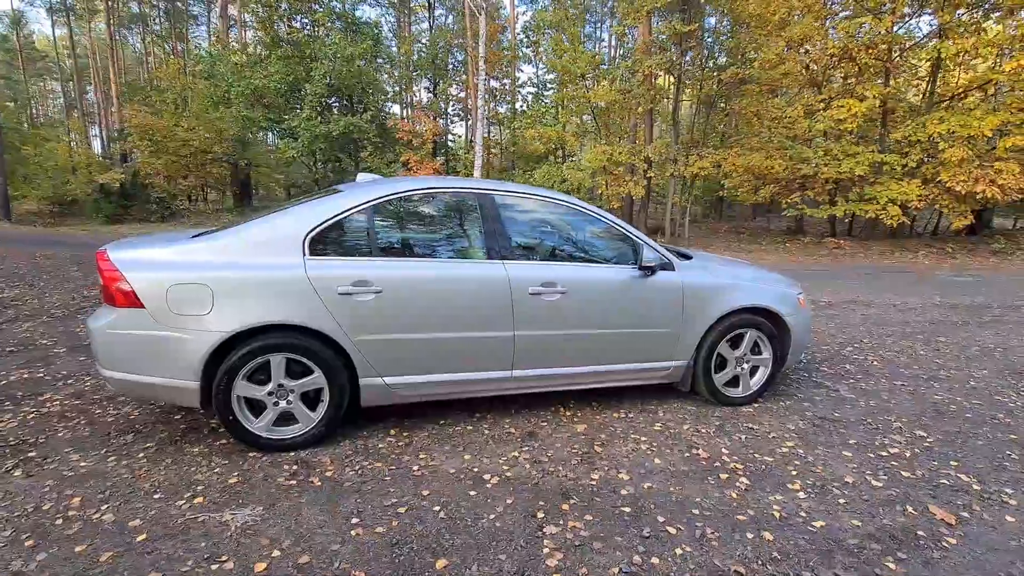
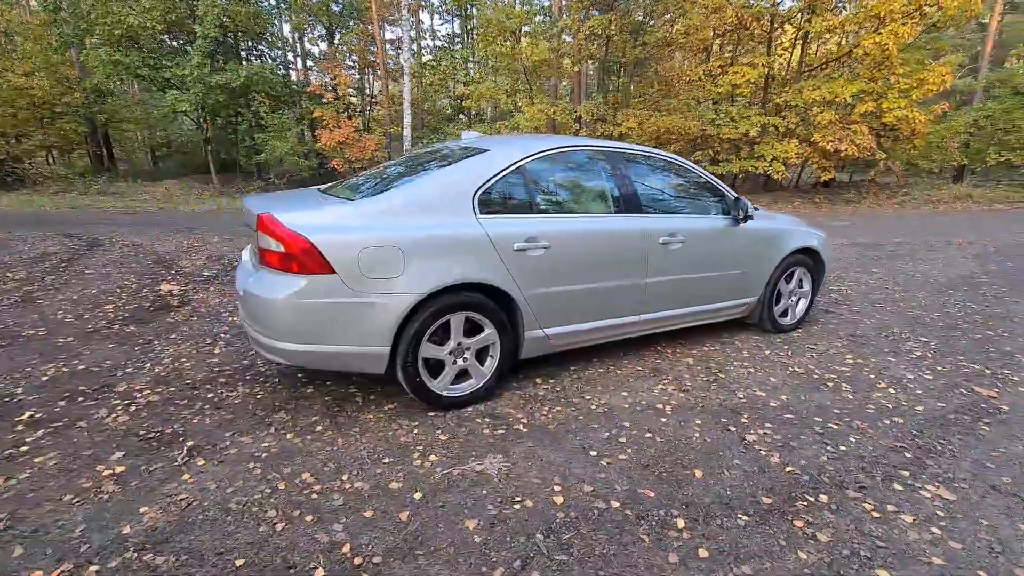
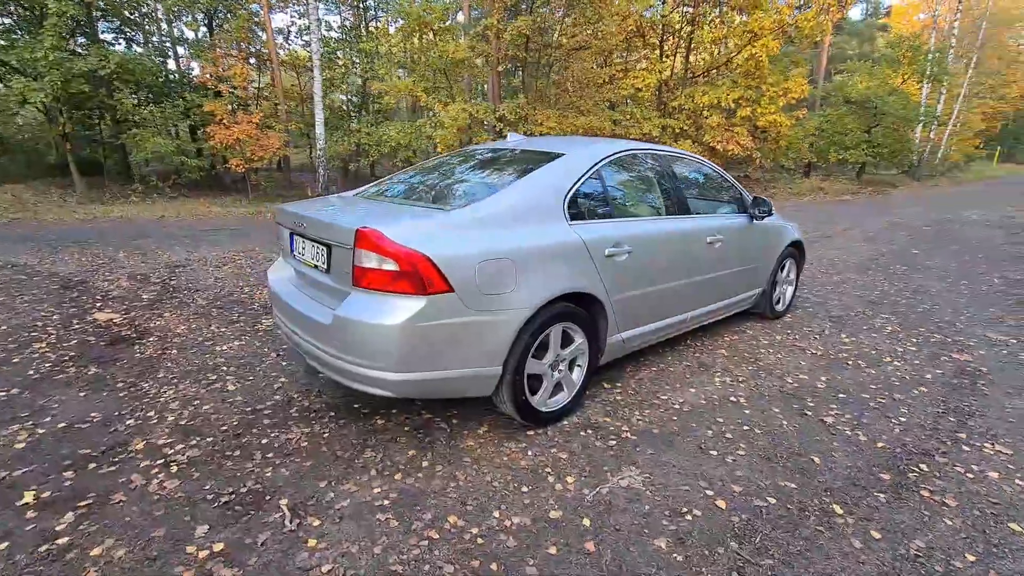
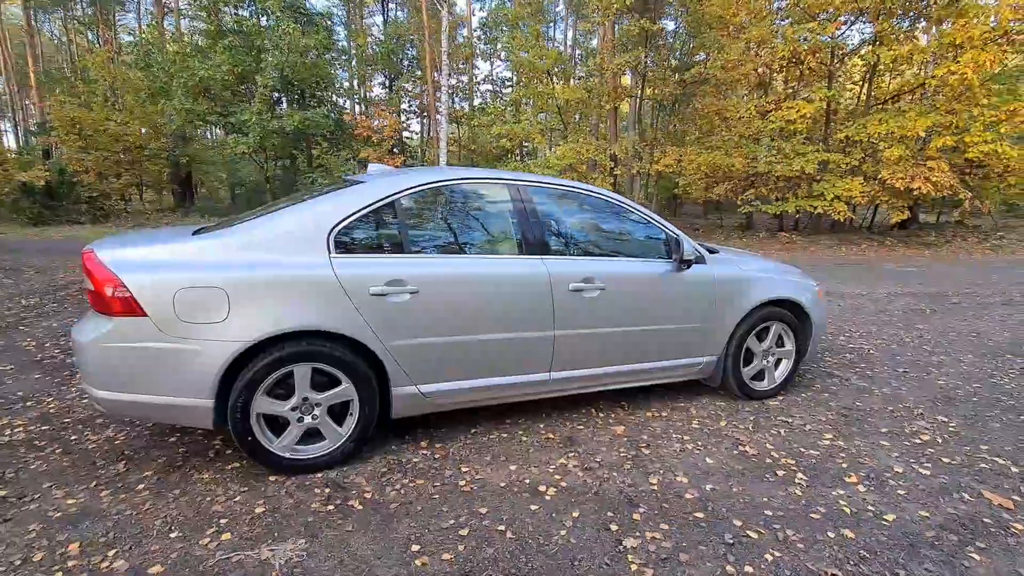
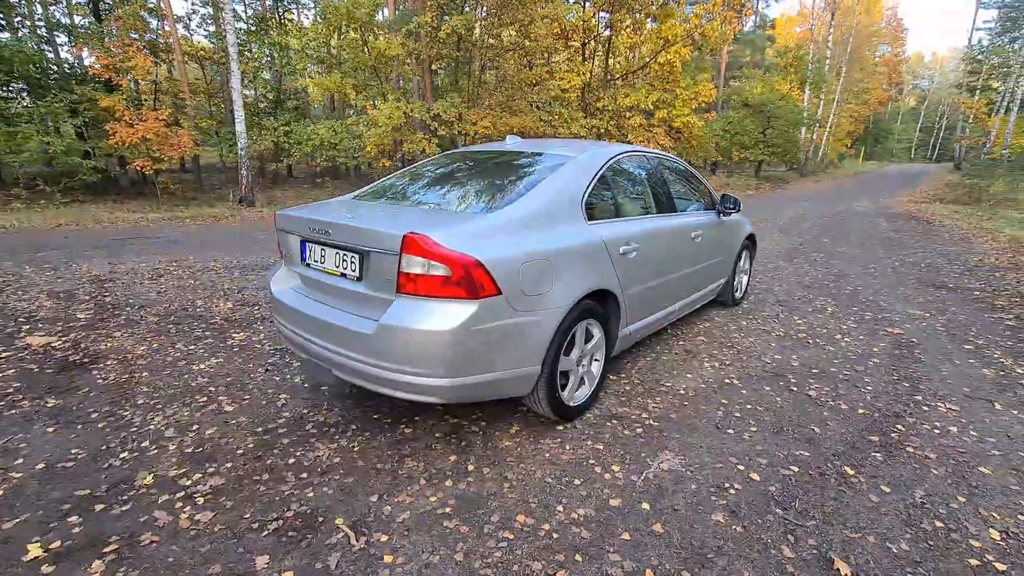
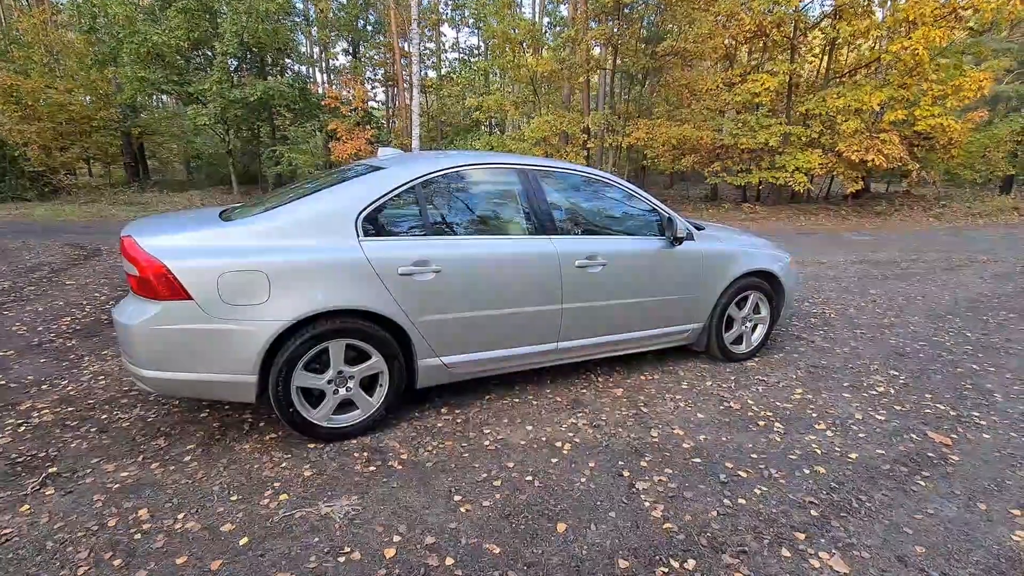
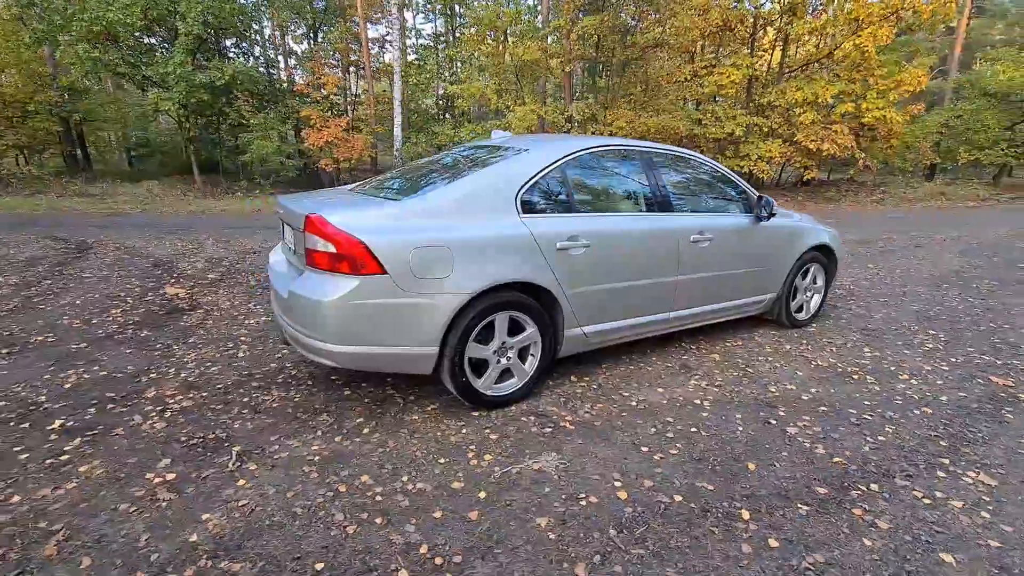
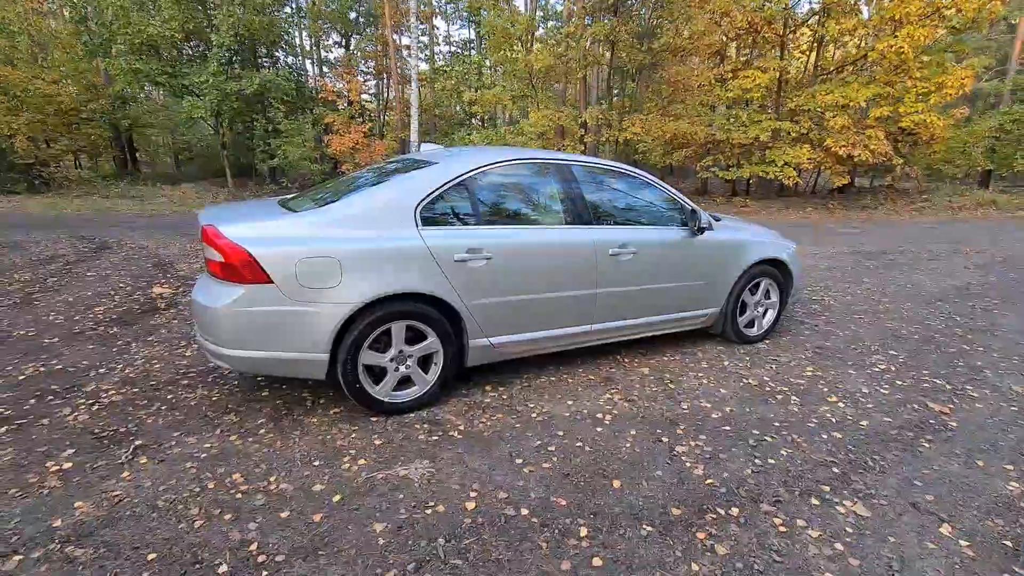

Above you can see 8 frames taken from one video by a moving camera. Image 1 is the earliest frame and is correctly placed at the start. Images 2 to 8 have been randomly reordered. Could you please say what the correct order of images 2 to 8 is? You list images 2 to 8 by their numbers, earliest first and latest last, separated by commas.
4, 6, 8, 2, 7, 3, 5
